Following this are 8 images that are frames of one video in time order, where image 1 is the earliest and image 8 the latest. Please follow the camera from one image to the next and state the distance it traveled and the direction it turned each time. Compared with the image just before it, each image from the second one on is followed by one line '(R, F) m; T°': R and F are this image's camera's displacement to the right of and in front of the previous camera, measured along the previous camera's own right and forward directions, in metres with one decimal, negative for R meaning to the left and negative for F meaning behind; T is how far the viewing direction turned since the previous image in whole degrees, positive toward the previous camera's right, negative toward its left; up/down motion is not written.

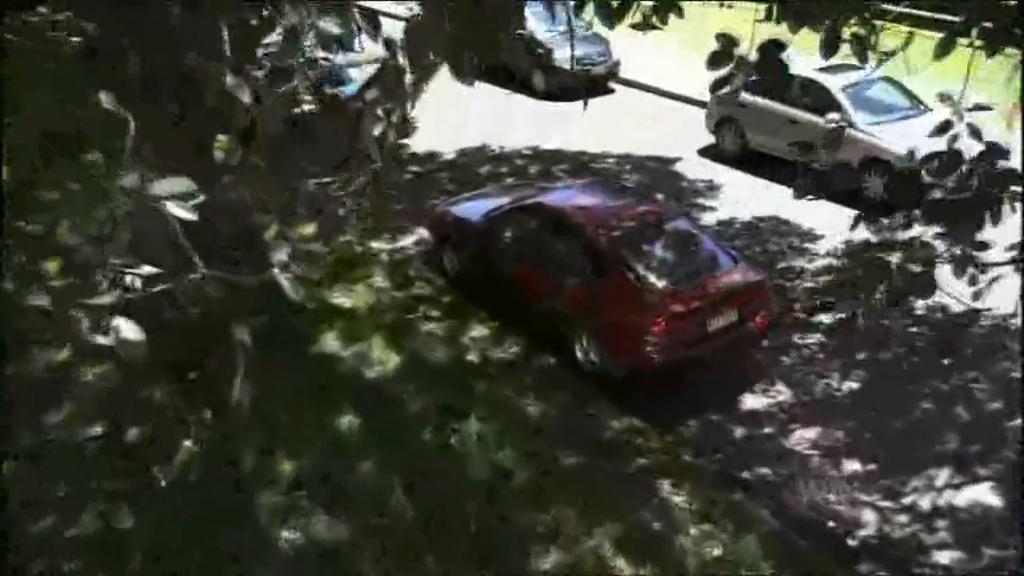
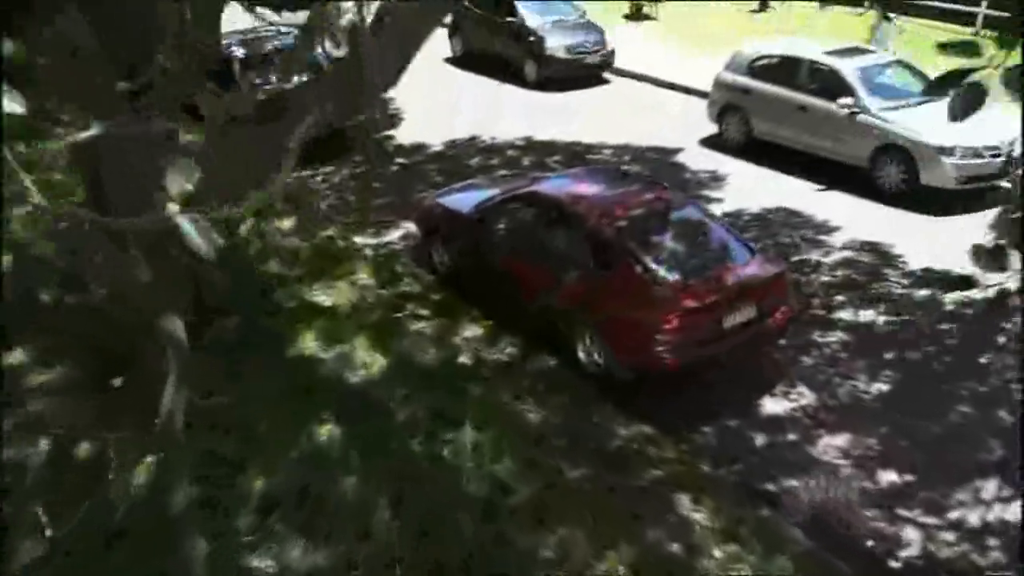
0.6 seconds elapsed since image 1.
(-0.1, +0.8) m; +1°
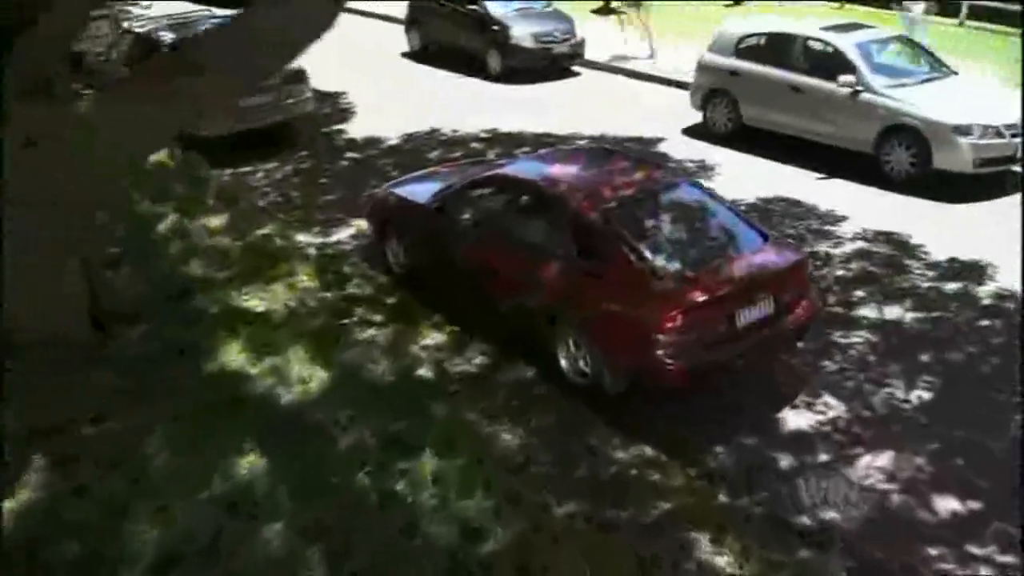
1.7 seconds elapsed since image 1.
(0.0, +1.4) m; +2°
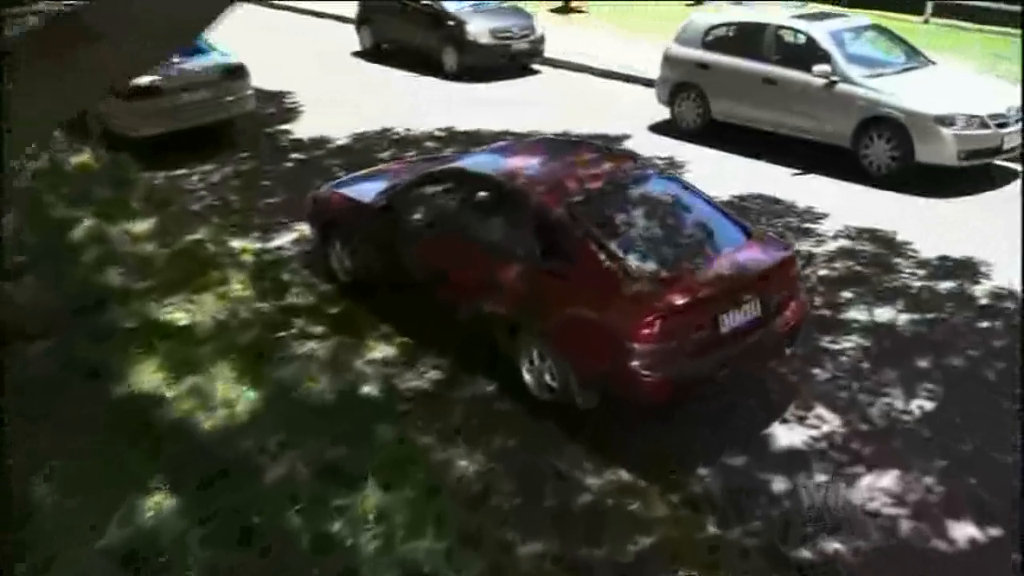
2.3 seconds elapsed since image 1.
(+0.1, +0.7) m; +2°
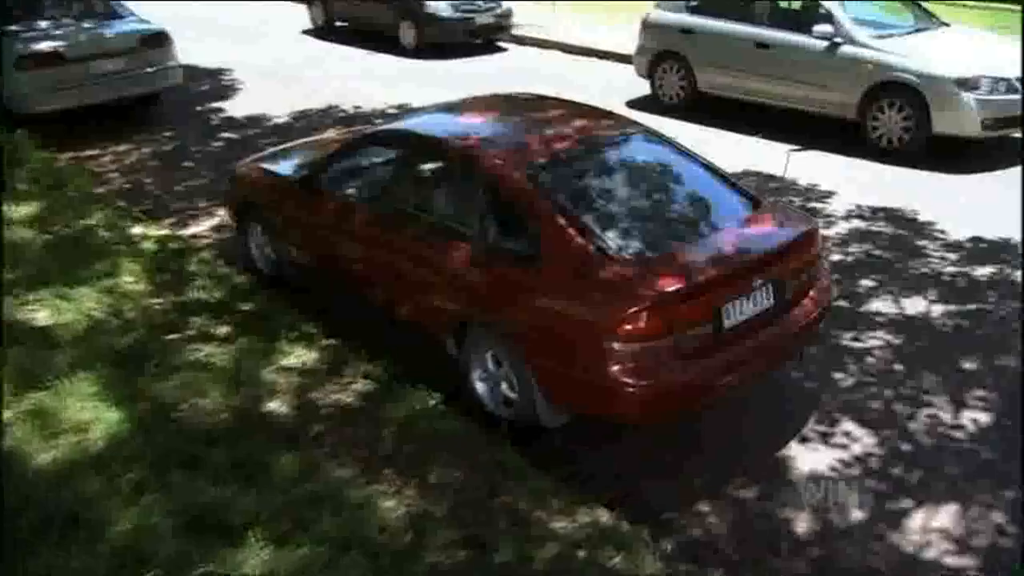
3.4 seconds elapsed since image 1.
(+0.2, +1.3) m; +1°
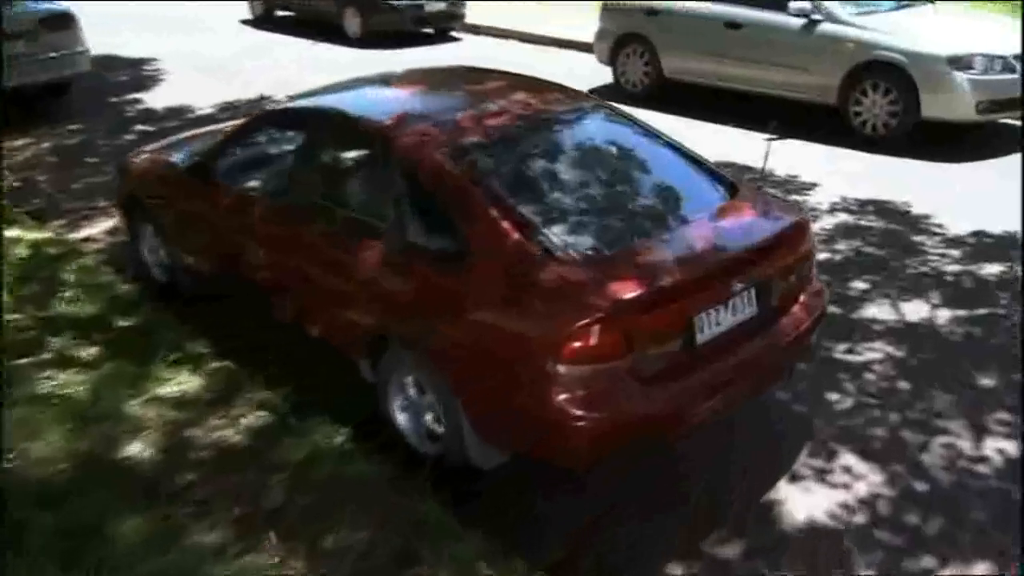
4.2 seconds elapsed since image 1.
(+0.2, +0.9) m; +2°
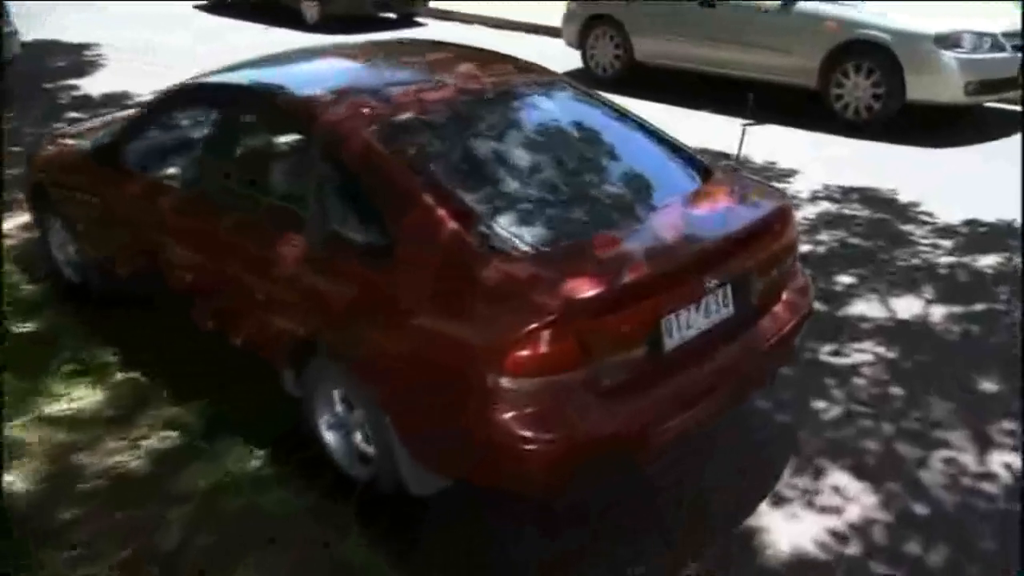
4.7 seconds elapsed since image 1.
(+0.1, +0.5) m; +1°
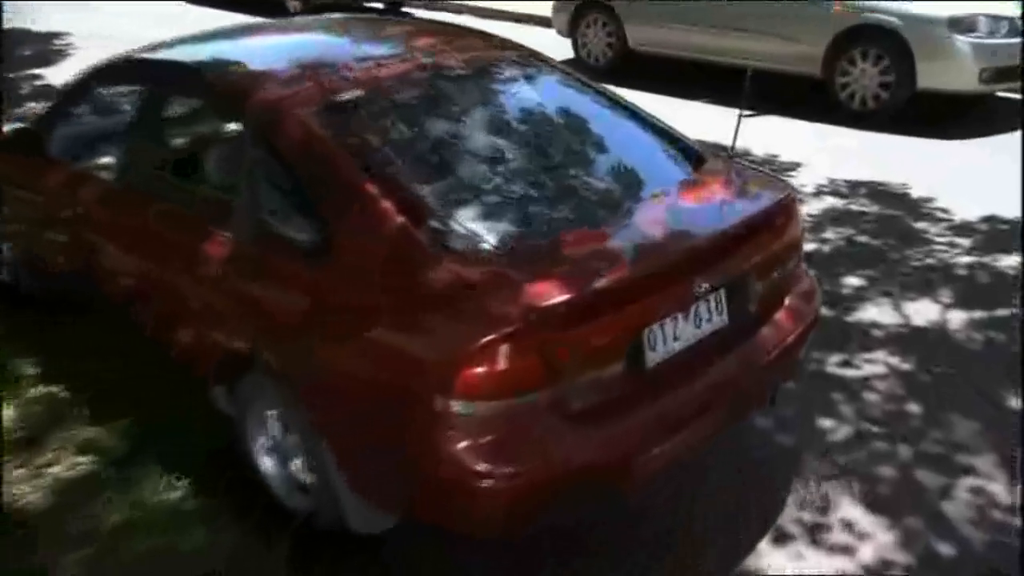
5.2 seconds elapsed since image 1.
(+0.1, +0.4) m; 0°
